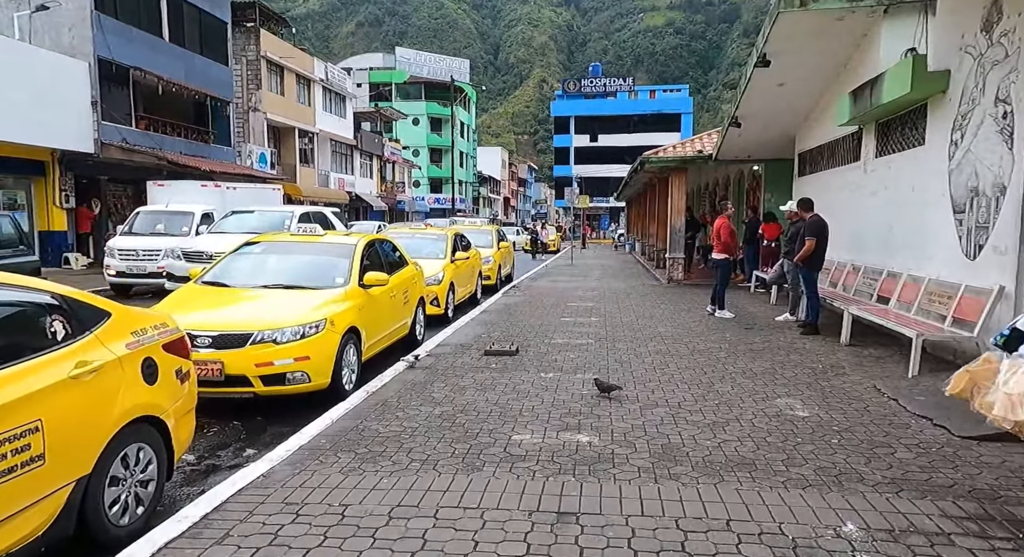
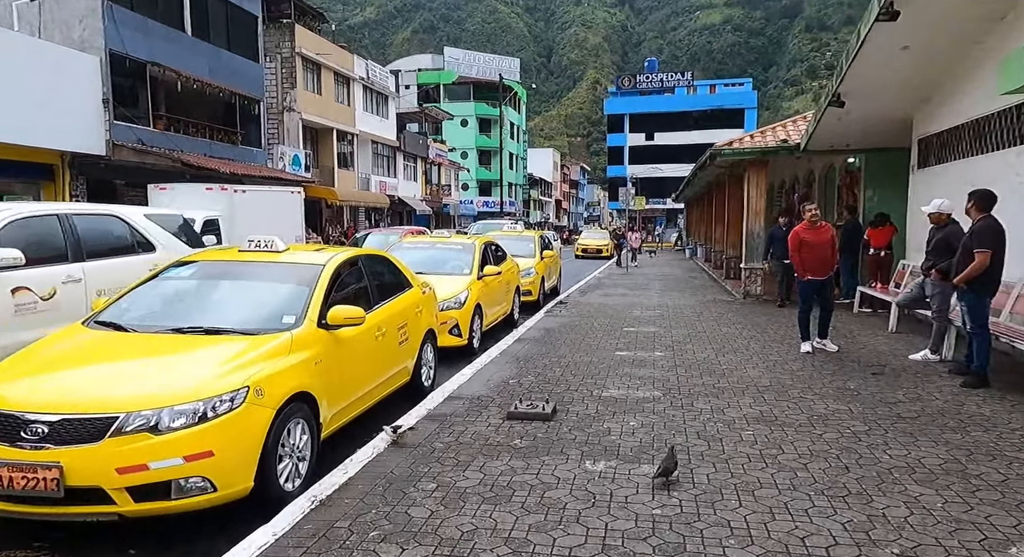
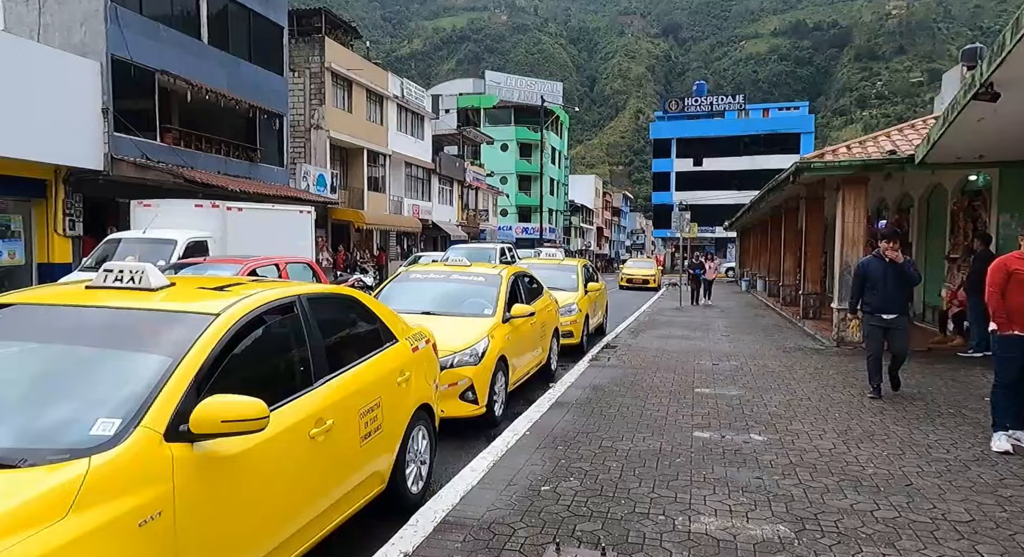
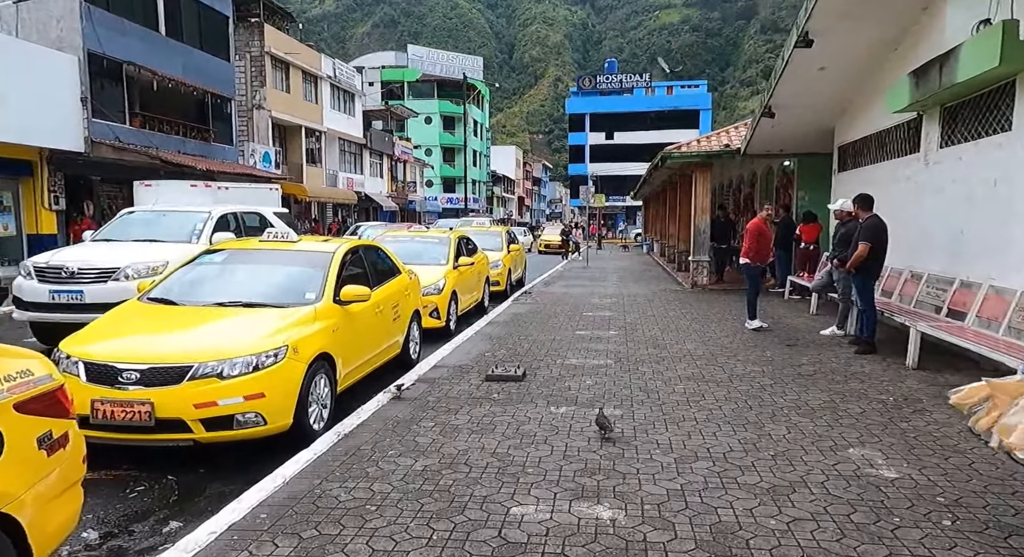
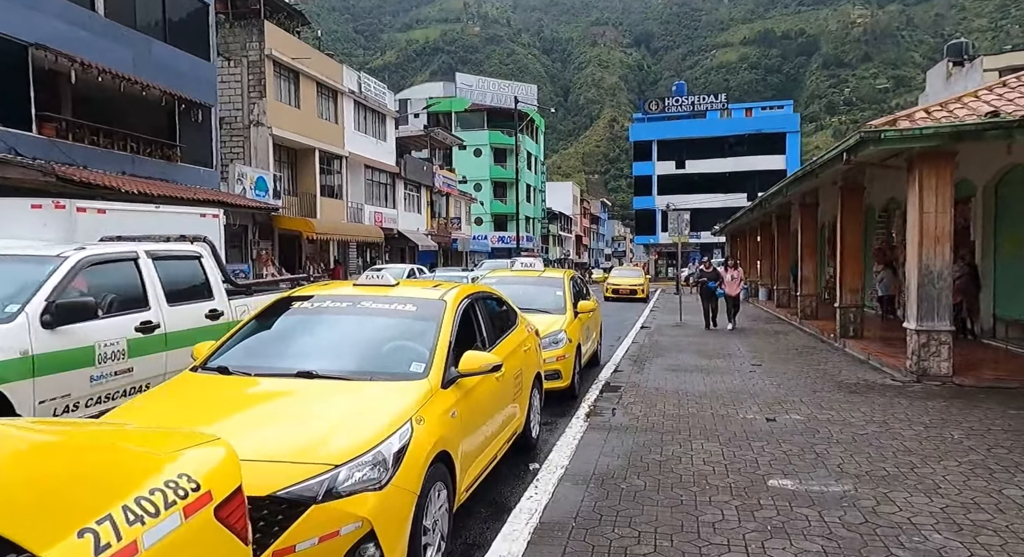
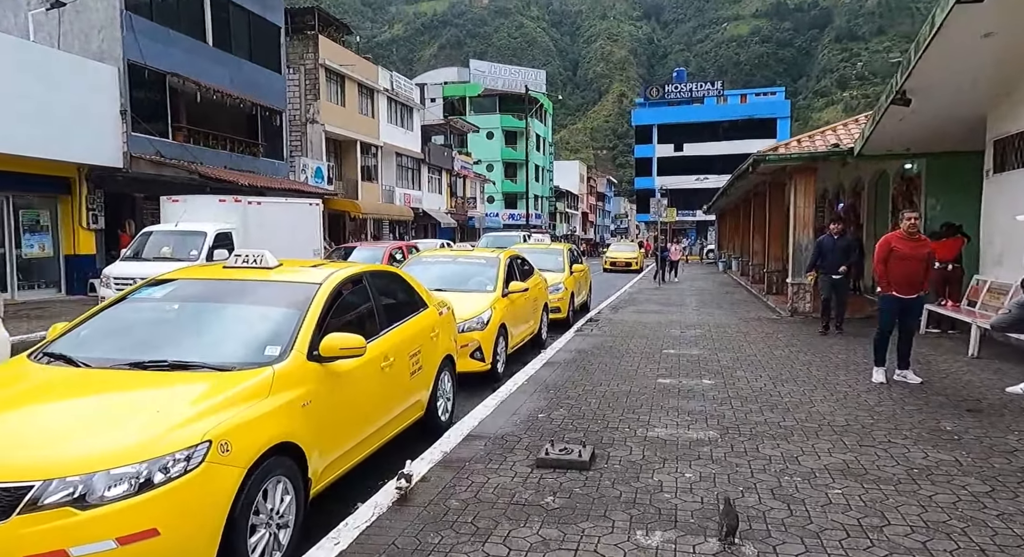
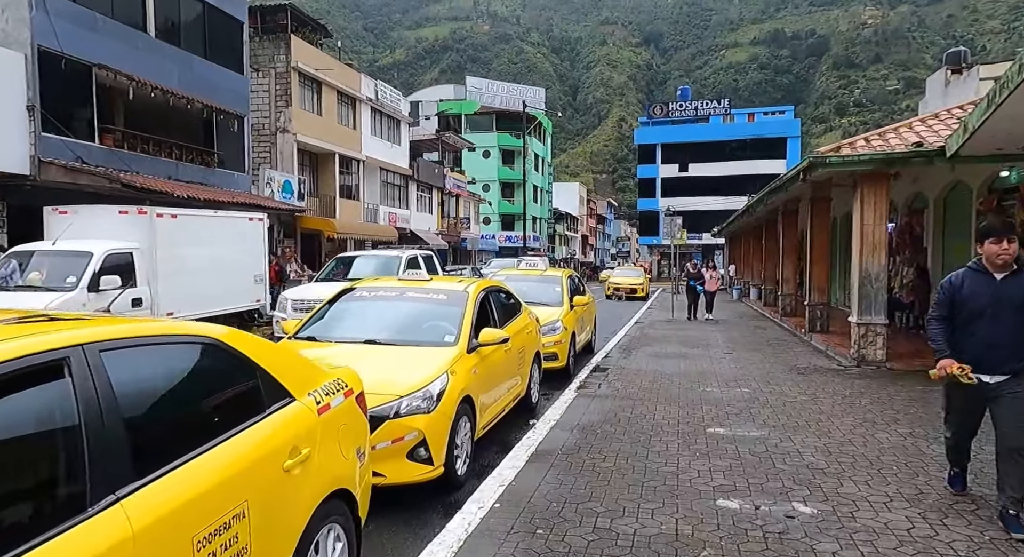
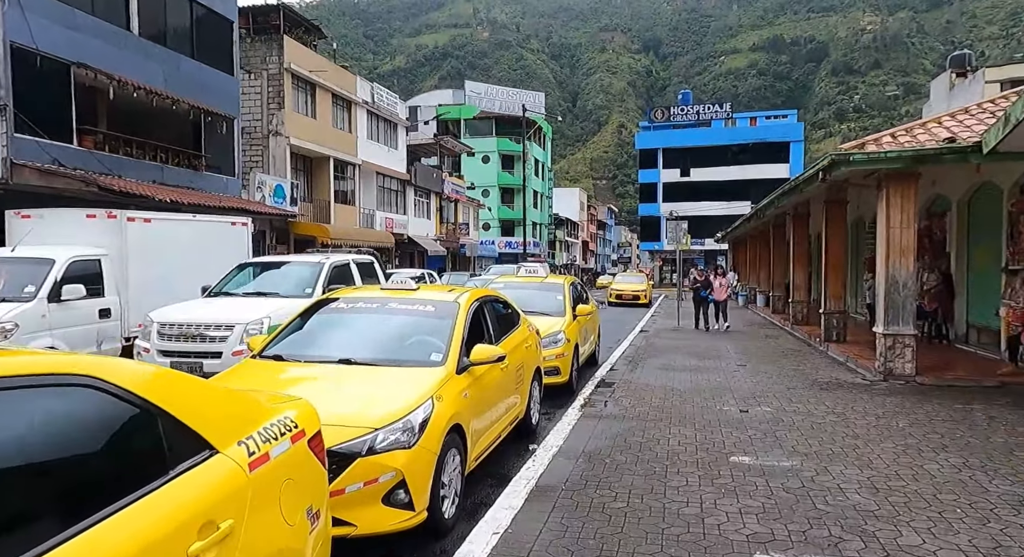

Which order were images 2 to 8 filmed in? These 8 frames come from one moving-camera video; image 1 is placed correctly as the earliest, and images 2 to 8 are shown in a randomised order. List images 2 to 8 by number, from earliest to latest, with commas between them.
4, 2, 6, 3, 7, 8, 5
